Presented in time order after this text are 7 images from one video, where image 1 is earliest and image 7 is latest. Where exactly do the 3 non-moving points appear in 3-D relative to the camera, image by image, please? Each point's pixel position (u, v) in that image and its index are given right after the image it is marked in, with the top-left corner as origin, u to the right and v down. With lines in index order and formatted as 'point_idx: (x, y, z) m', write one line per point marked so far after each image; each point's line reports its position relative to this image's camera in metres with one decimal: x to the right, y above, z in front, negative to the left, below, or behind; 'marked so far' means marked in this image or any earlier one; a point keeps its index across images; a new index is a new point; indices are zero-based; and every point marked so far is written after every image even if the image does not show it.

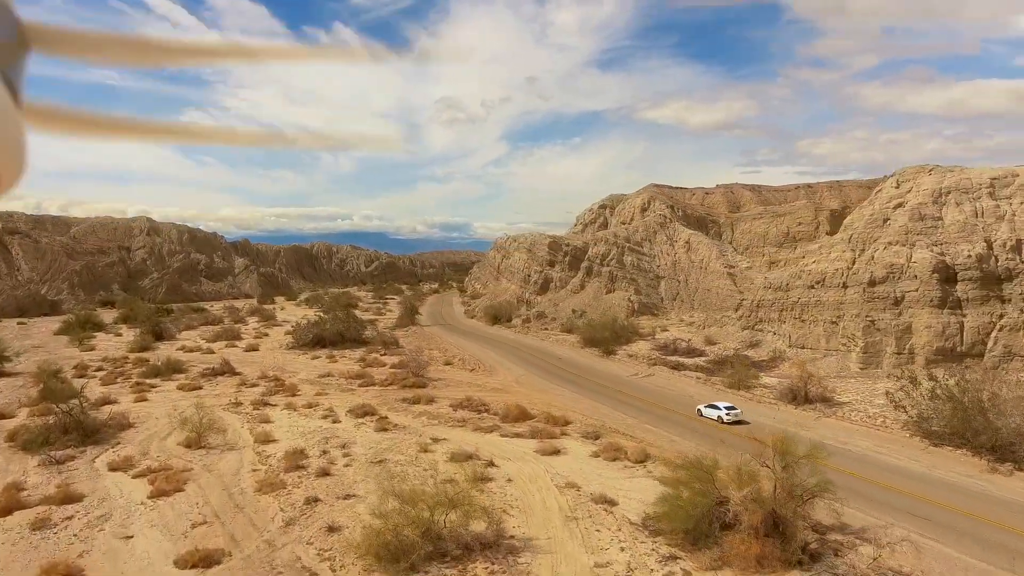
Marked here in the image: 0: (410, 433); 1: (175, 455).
0: (-2.9, -4.2, +18.5) m
1: (-8.9, -4.4, +17.2) m
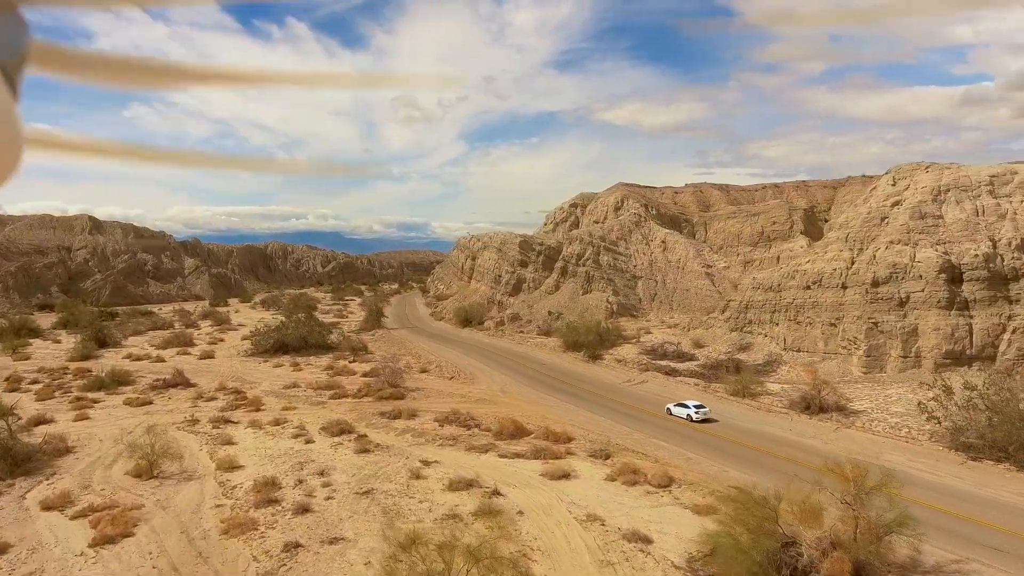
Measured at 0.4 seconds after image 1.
0: (-3.0, -4.2, +16.5) m
1: (-8.8, -4.6, +14.8) m
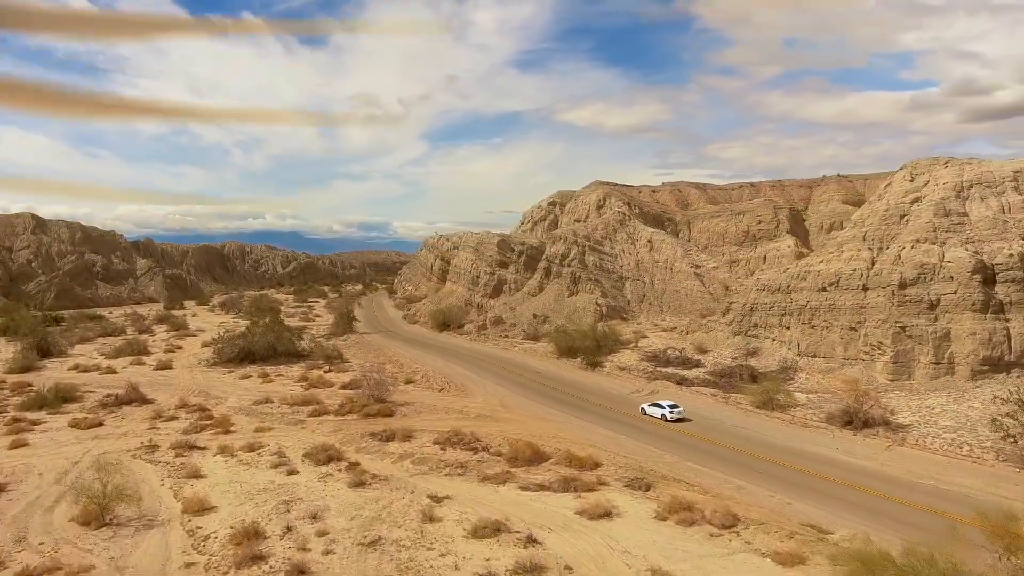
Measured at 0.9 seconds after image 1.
0: (-2.5, -4.4, +14.0) m
1: (-8.2, -4.7, +12.0) m
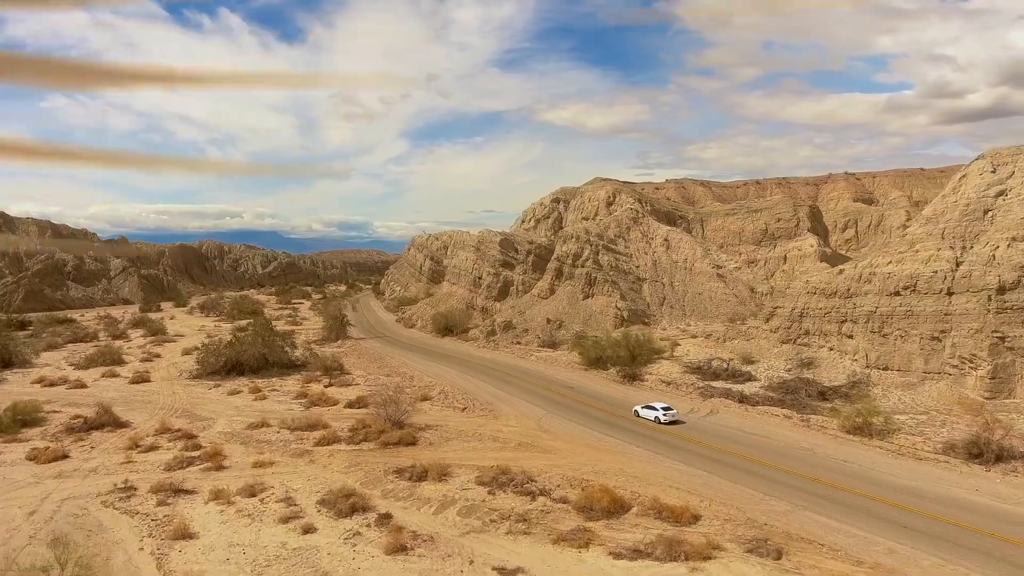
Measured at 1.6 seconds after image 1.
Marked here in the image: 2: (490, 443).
0: (-1.0, -4.5, +10.8) m
1: (-6.7, -4.9, +8.7) m
2: (-0.7, -4.2, +17.8) m
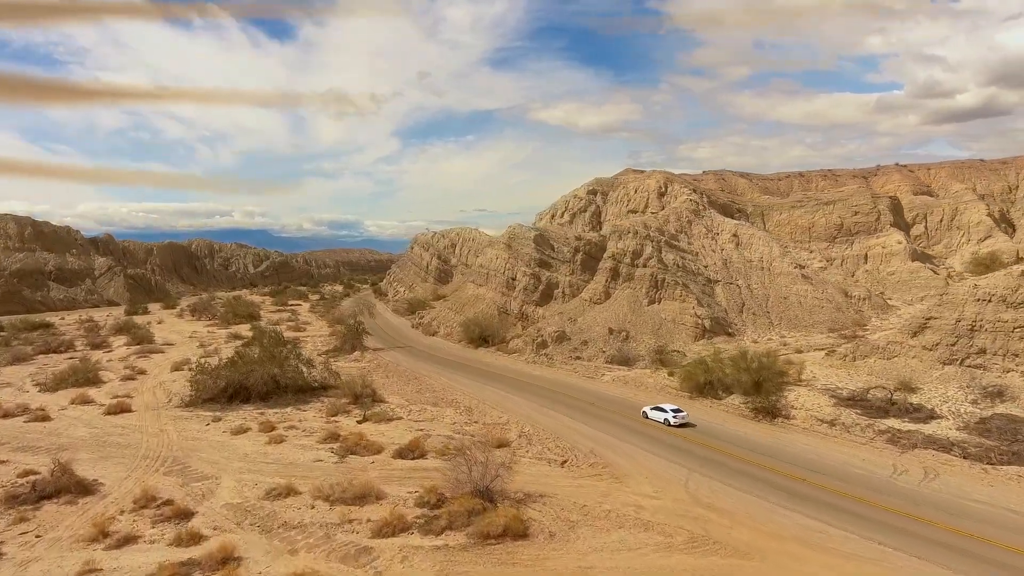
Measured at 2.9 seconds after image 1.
0: (+2.0, -4.7, +4.8) m
1: (-3.6, -5.1, +2.6) m
2: (+2.3, -4.4, +11.8) m
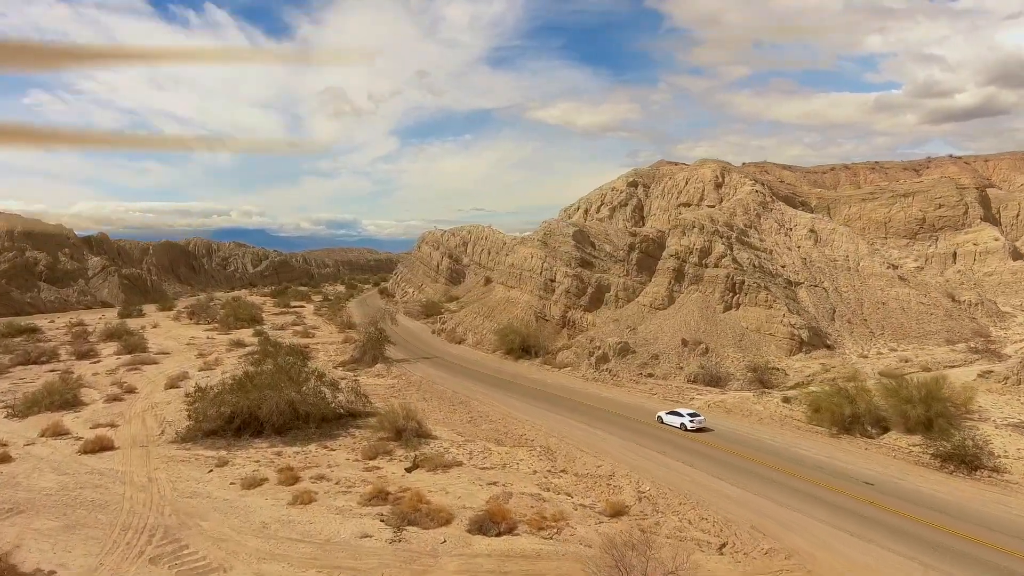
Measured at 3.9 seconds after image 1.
0: (+4.4, -4.9, +0.1) m
1: (-1.3, -5.2, -2.2) m
2: (+4.7, -4.6, +7.0) m
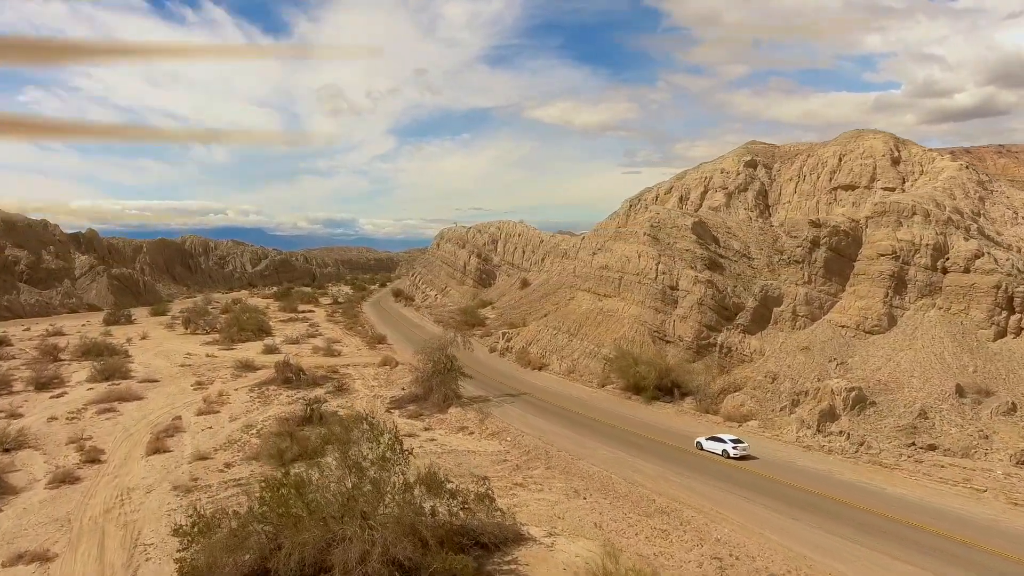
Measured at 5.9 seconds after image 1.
0: (+9.2, -5.4, -9.6) m
1: (+3.5, -5.7, -11.9) m
2: (+9.4, -5.0, -2.7) m
